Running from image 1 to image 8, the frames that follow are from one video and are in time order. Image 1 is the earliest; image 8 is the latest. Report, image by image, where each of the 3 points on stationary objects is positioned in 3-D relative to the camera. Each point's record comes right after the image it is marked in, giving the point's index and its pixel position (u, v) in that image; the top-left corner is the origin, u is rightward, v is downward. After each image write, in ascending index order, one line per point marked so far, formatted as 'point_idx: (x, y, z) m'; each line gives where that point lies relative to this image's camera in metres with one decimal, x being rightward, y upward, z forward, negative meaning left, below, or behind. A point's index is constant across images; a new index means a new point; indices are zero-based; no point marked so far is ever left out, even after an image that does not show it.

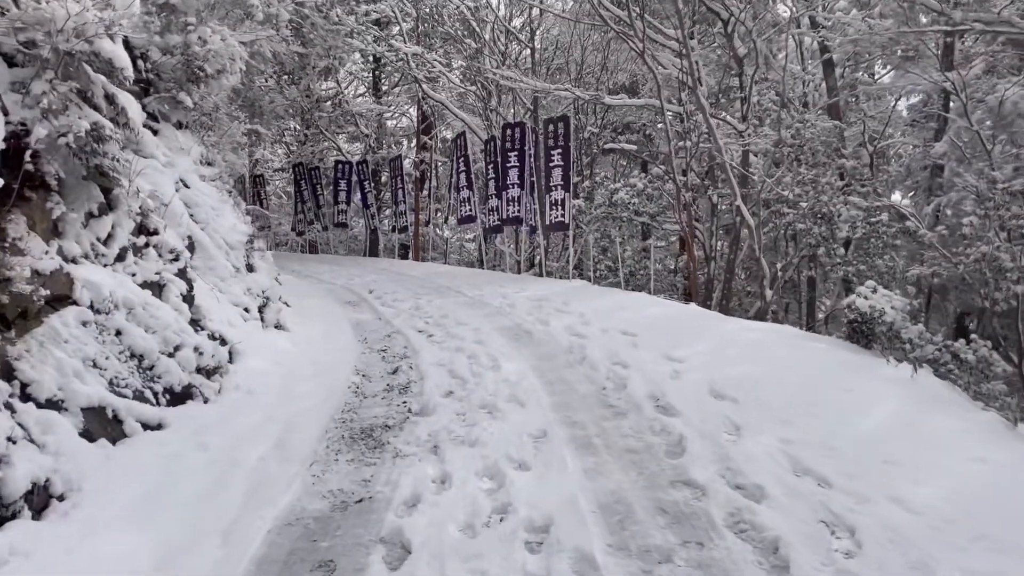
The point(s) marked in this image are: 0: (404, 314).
0: (-1.1, -0.3, +8.7) m
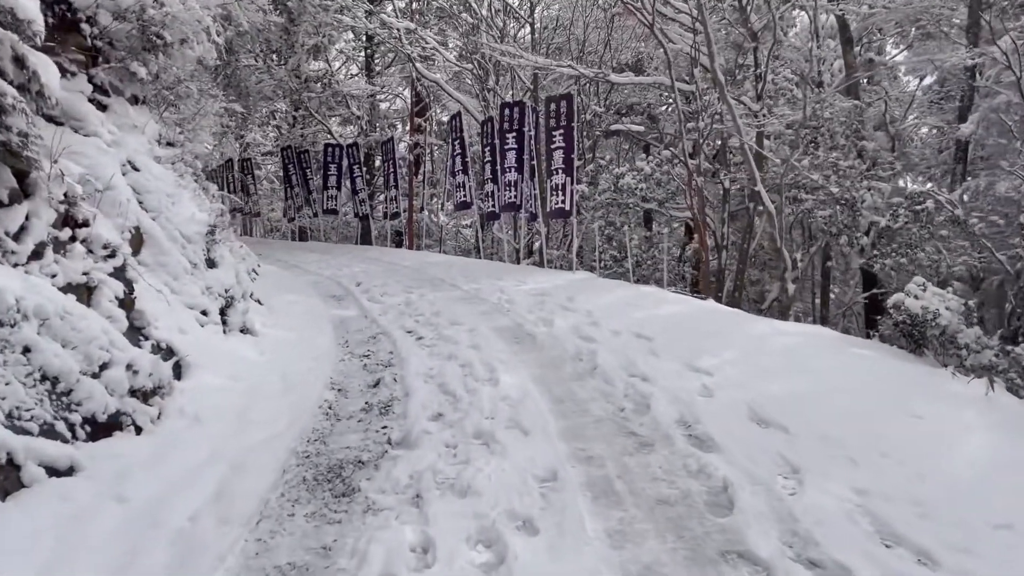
0: (-1.2, -0.2, +7.9) m
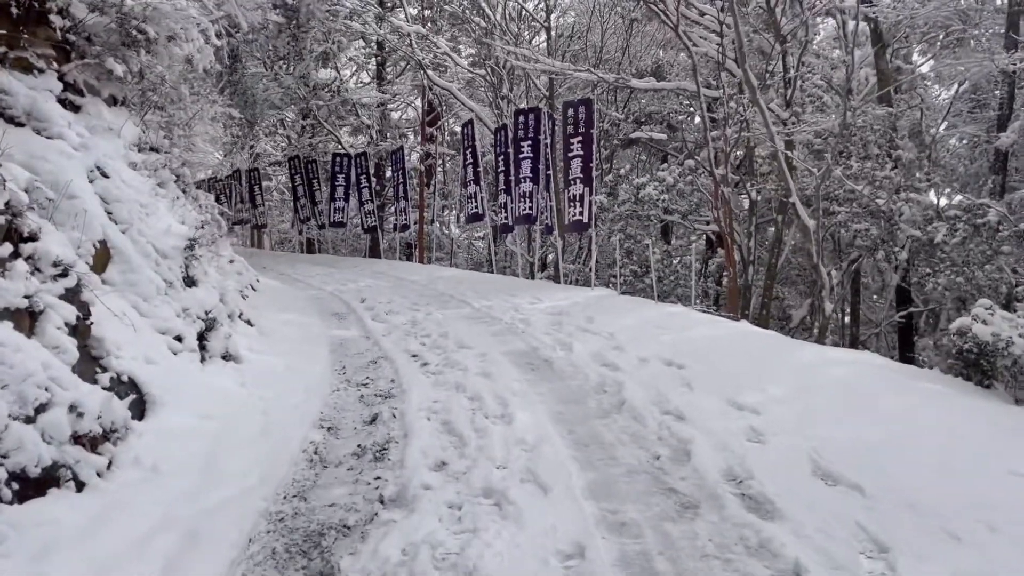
0: (-1.0, -0.4, +7.3) m
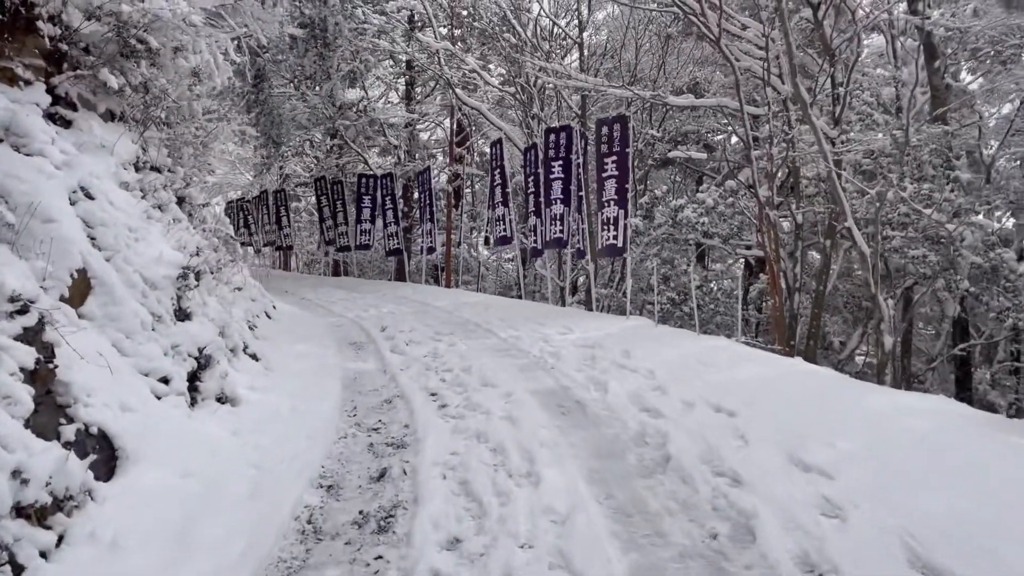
0: (-0.8, -0.6, +6.8) m
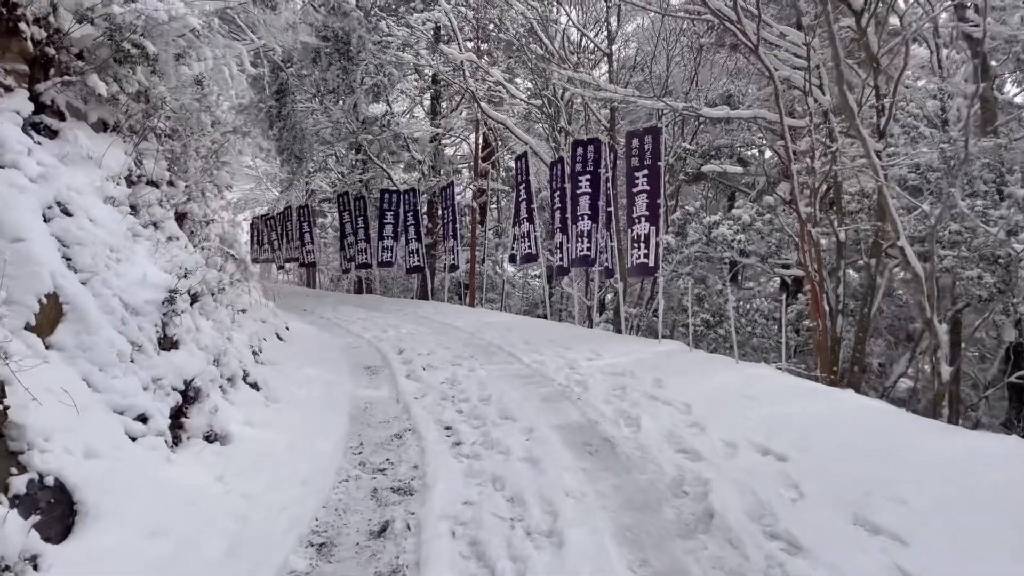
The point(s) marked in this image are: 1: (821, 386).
0: (-0.6, -0.8, +6.3) m
1: (+2.1, -0.7, +5.6) m
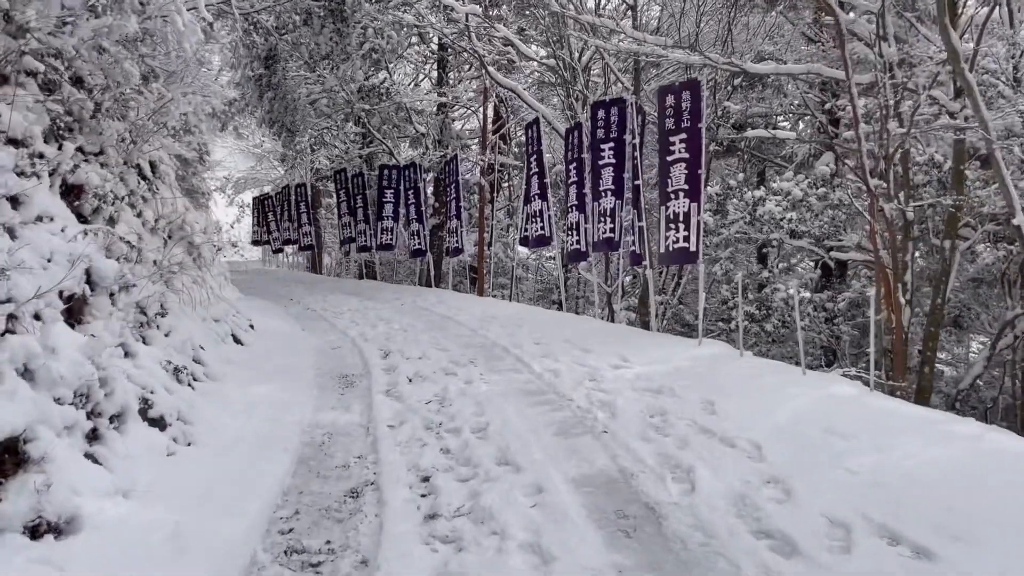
0: (-0.6, -0.8, +4.8) m
1: (+2.1, -0.7, +4.1) m
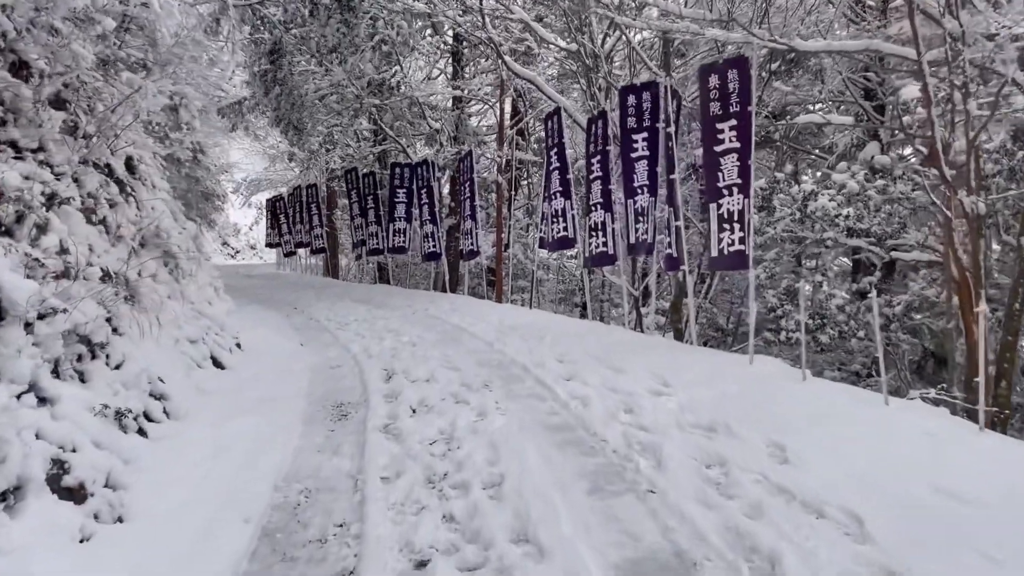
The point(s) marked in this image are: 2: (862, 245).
0: (-0.5, -0.9, +4.0) m
1: (+2.2, -0.7, +3.2) m
2: (+3.4, +0.4, +7.9) m
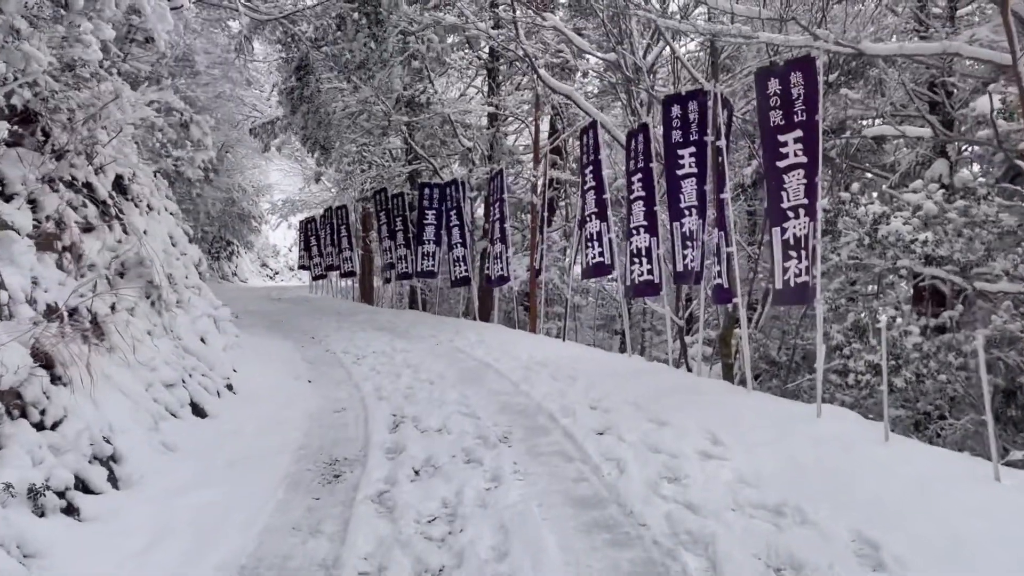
0: (-0.4, -1.1, +3.2) m
1: (+2.2, -0.9, +2.3) m
2: (+3.6, +0.1, +6.9) m
